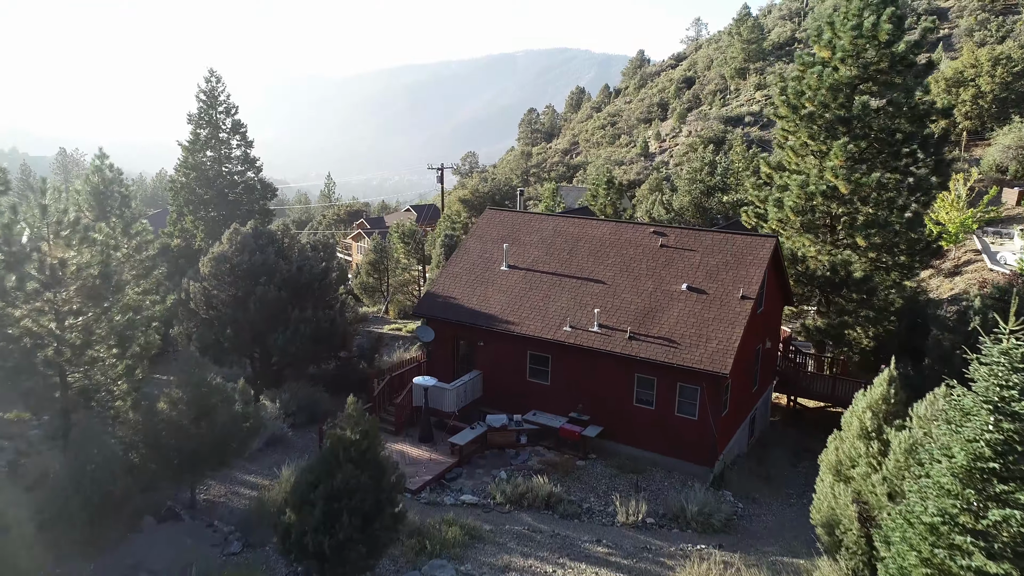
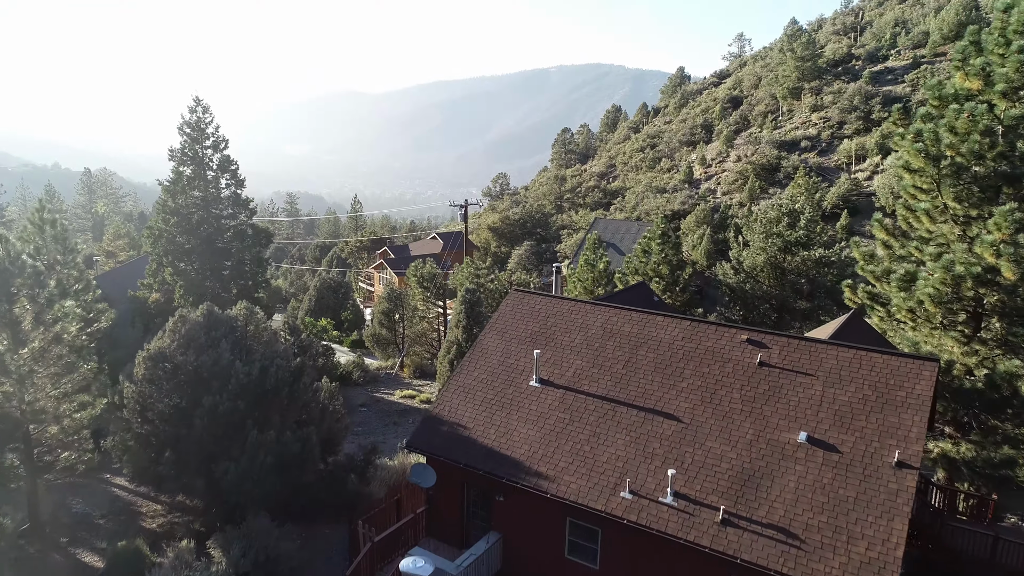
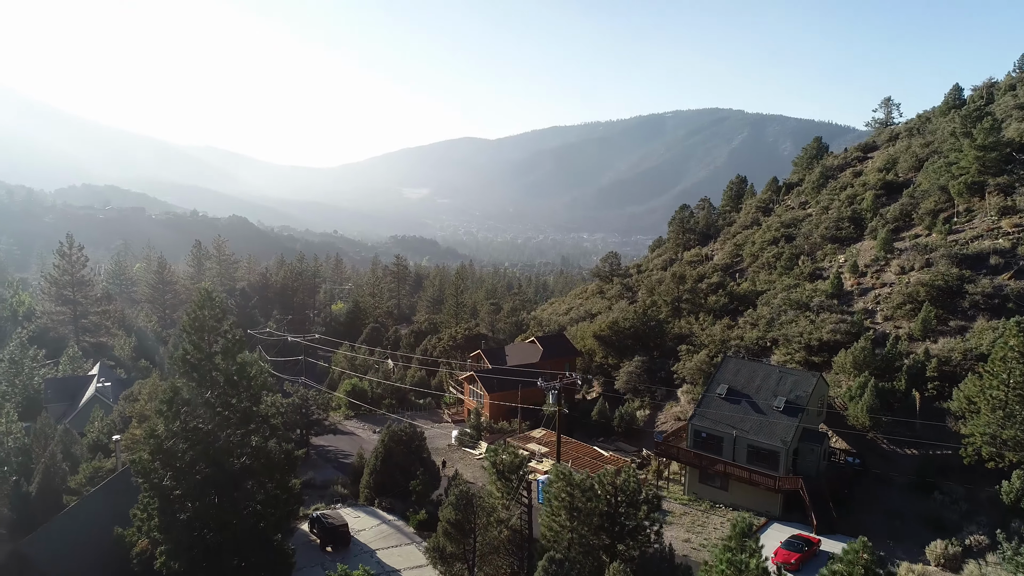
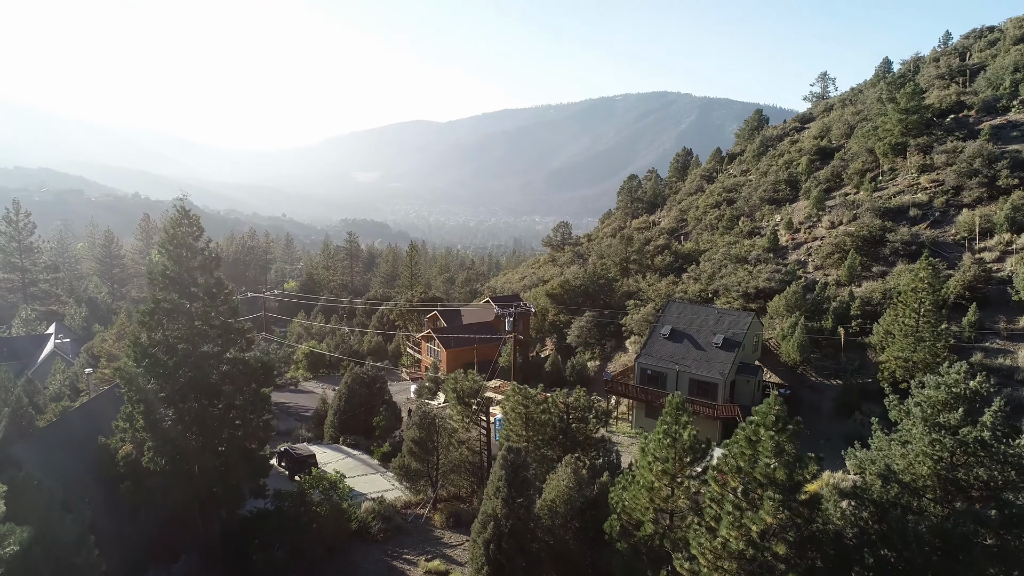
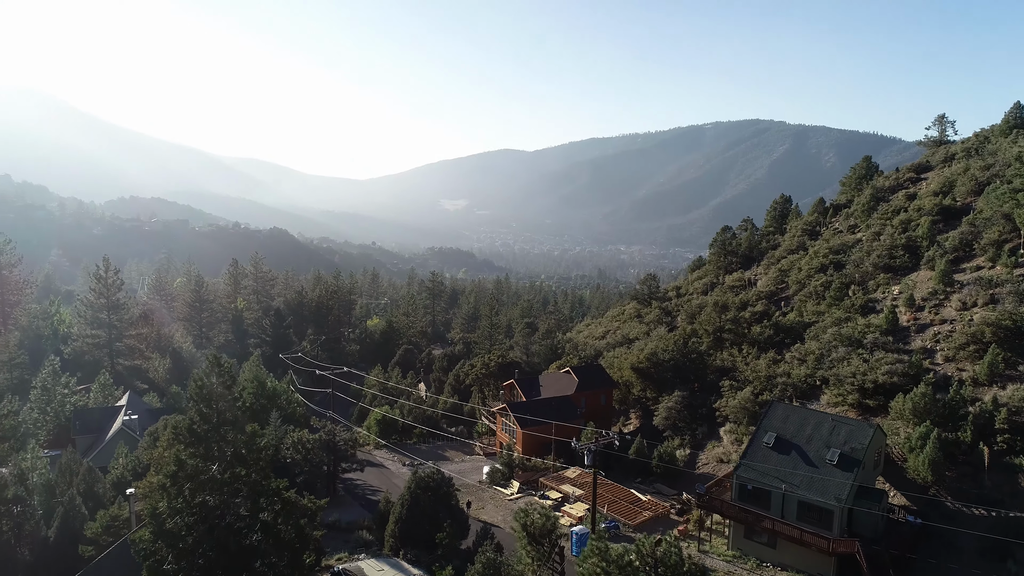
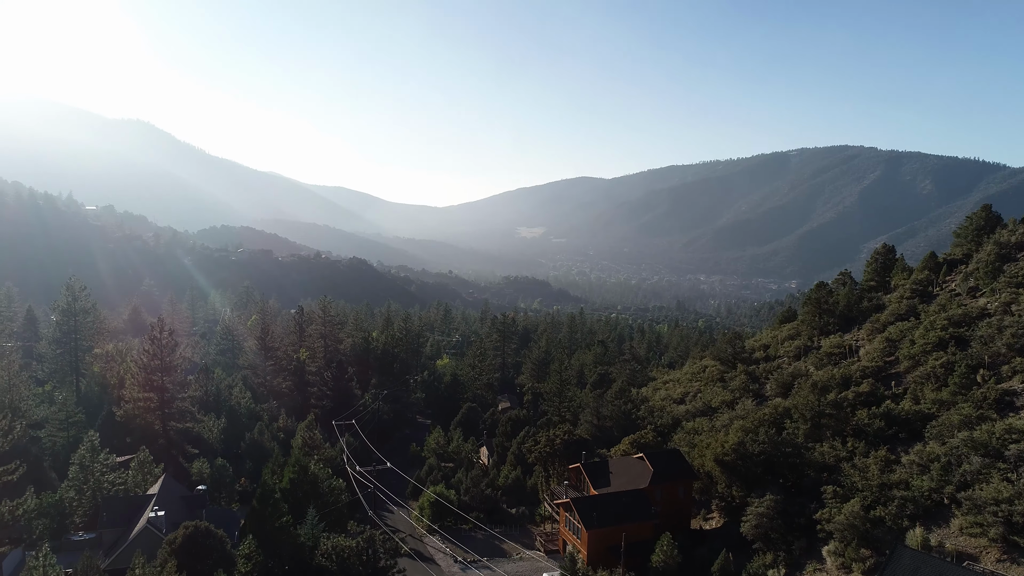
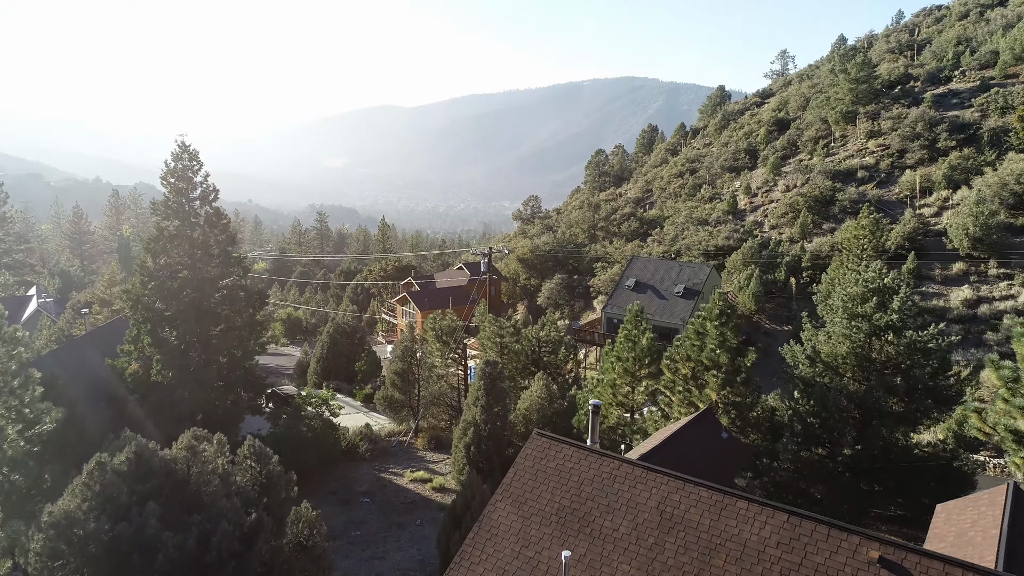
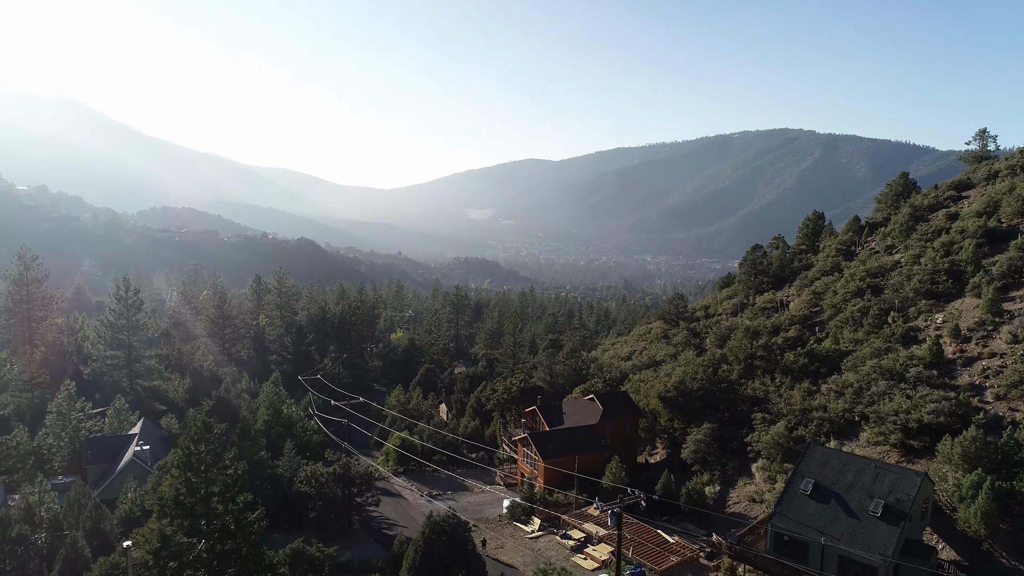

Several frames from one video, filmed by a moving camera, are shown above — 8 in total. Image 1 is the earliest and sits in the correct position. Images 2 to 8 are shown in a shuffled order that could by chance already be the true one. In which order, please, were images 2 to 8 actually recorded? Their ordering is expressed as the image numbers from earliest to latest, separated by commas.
2, 7, 4, 3, 5, 8, 6
